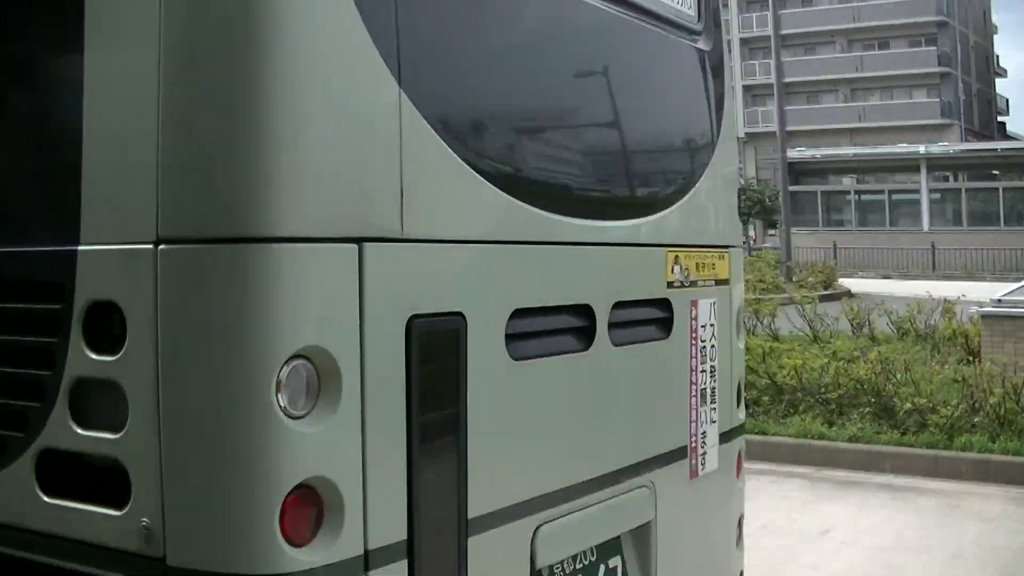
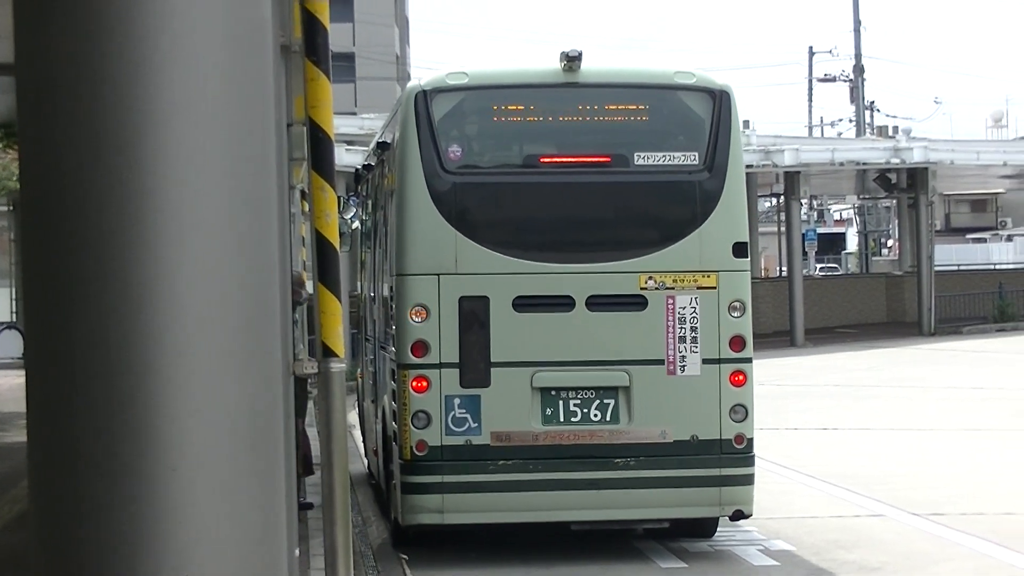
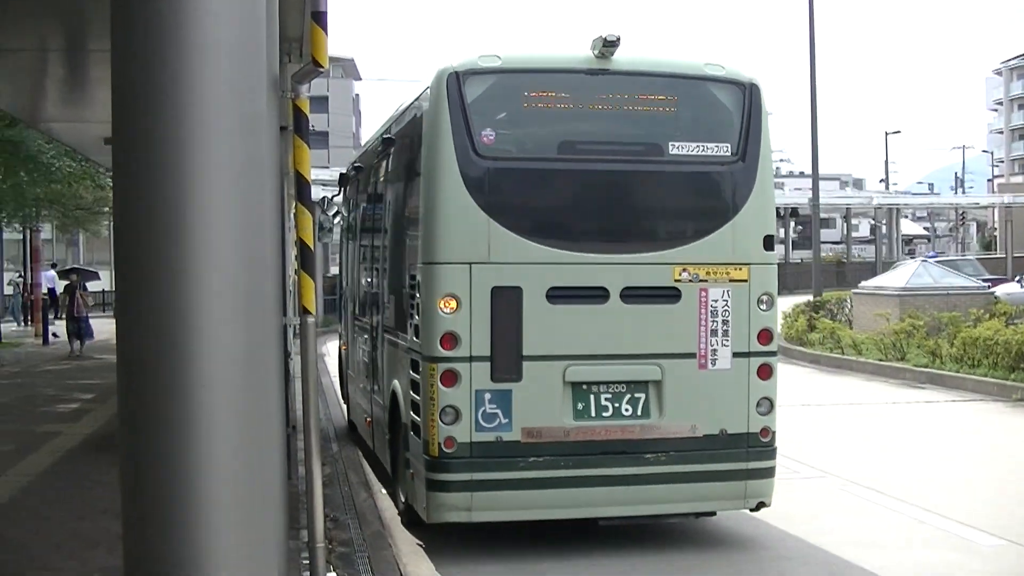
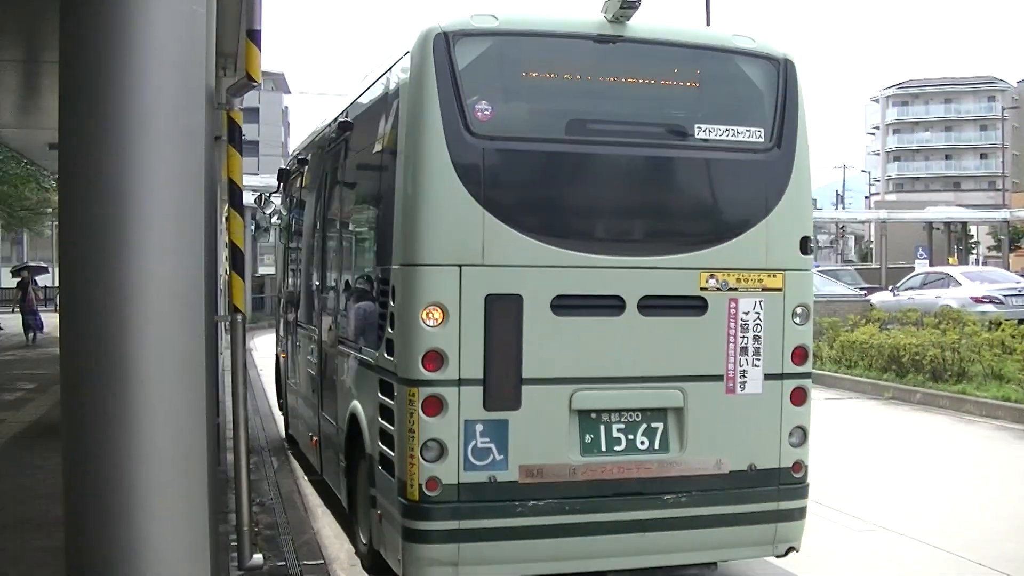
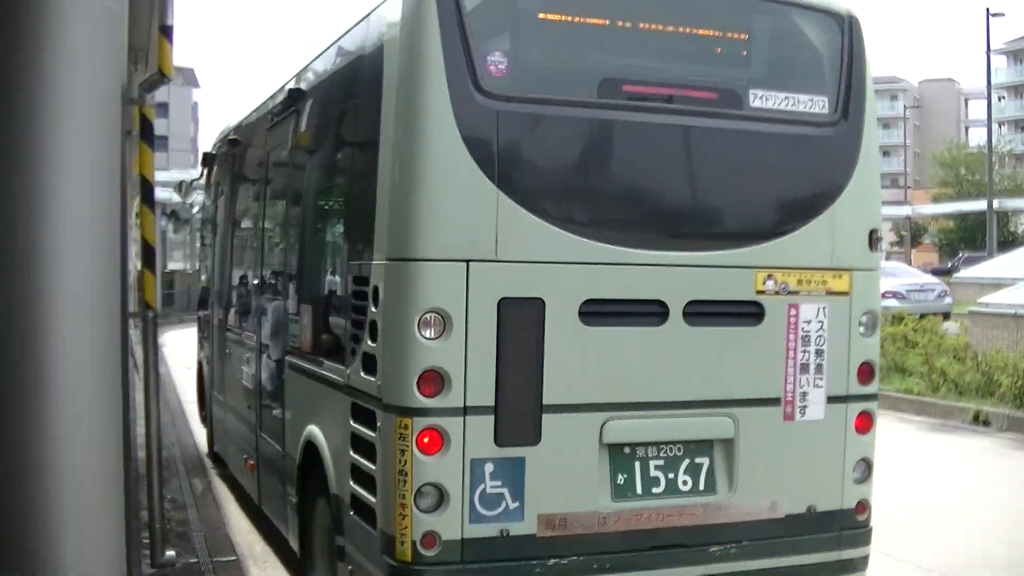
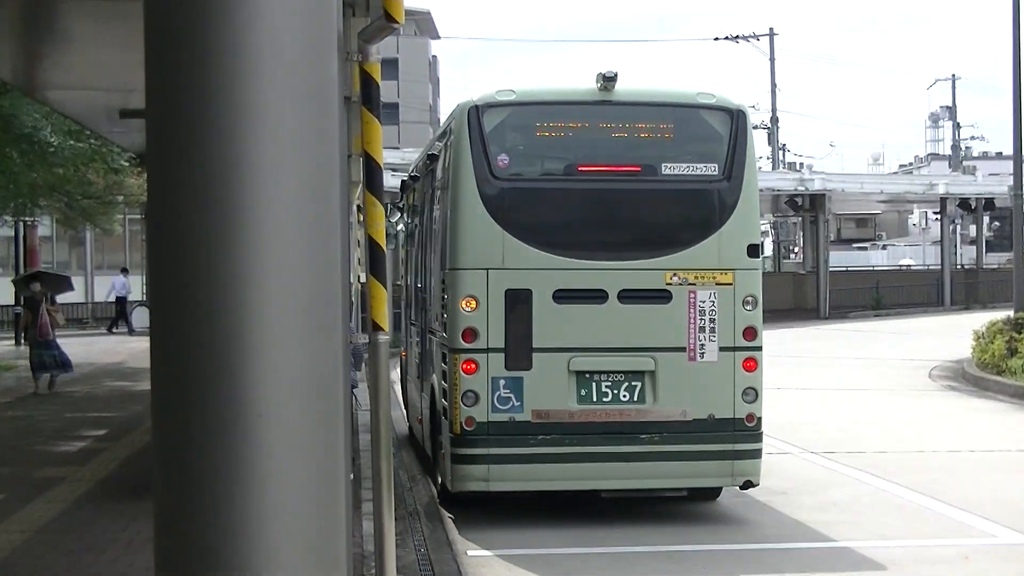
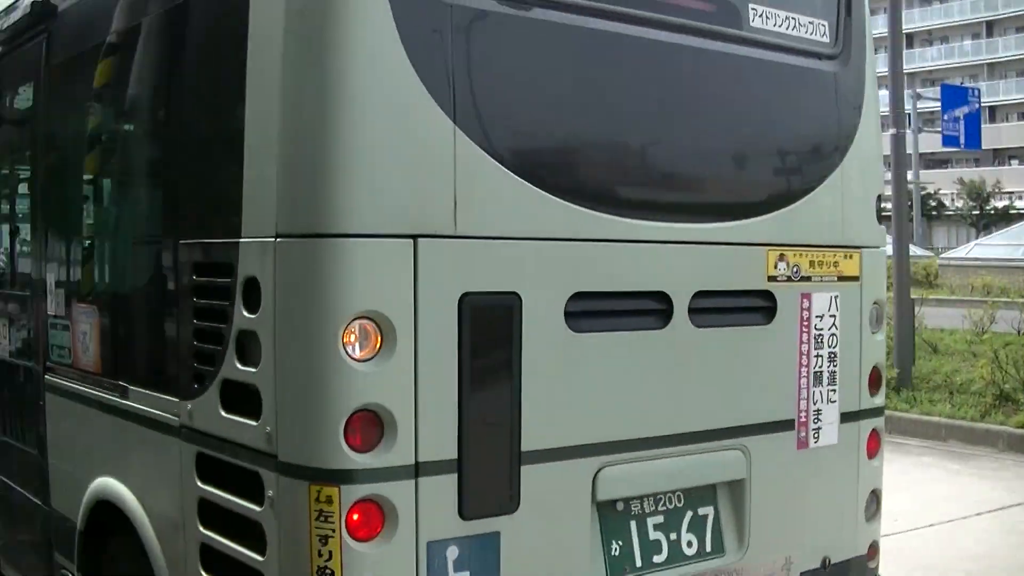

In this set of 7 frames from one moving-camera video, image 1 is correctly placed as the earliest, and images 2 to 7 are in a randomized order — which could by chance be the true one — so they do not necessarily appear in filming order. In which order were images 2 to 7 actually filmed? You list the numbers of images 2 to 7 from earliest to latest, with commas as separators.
7, 5, 4, 3, 6, 2
